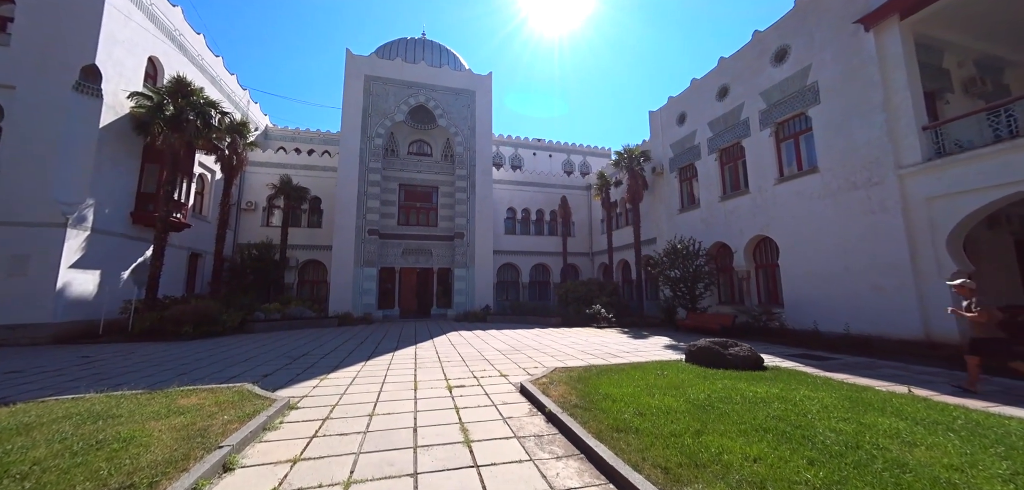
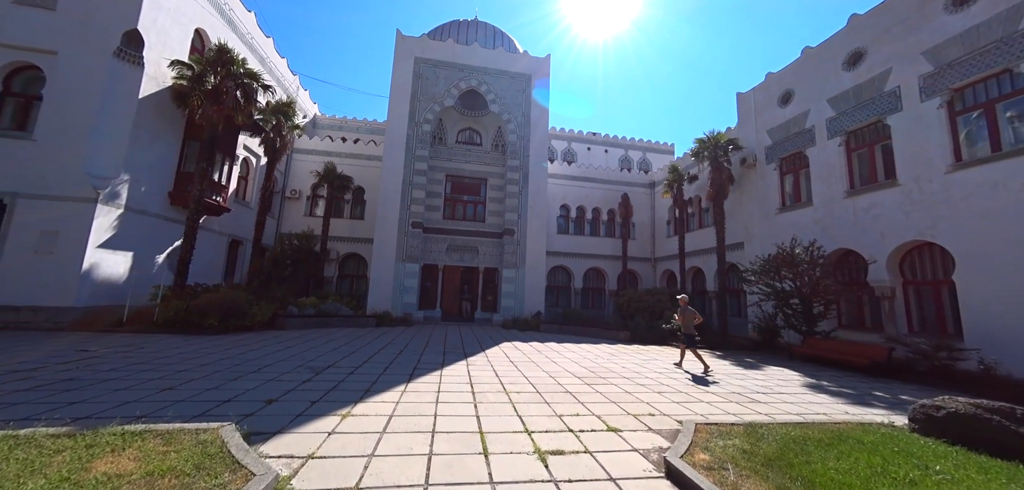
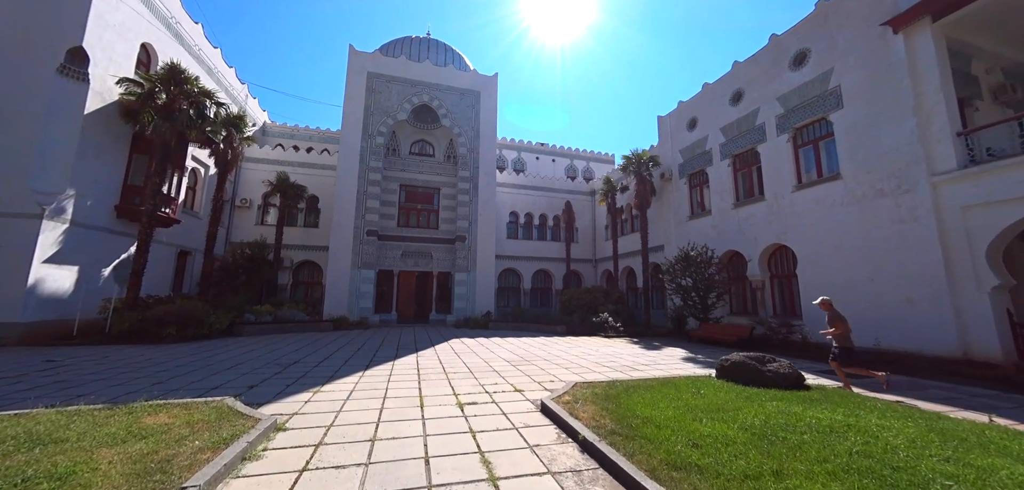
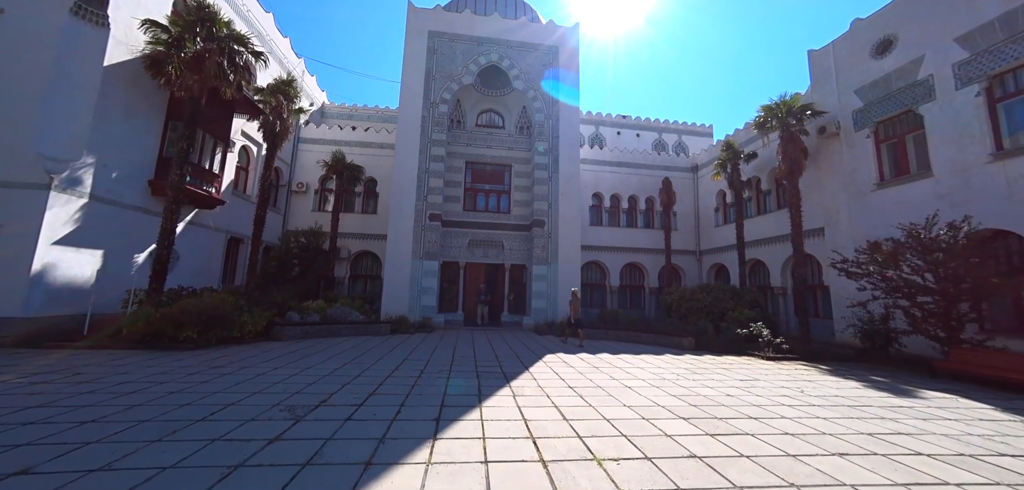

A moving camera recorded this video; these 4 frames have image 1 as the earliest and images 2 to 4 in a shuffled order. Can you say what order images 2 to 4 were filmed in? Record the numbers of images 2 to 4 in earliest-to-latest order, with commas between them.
3, 2, 4
